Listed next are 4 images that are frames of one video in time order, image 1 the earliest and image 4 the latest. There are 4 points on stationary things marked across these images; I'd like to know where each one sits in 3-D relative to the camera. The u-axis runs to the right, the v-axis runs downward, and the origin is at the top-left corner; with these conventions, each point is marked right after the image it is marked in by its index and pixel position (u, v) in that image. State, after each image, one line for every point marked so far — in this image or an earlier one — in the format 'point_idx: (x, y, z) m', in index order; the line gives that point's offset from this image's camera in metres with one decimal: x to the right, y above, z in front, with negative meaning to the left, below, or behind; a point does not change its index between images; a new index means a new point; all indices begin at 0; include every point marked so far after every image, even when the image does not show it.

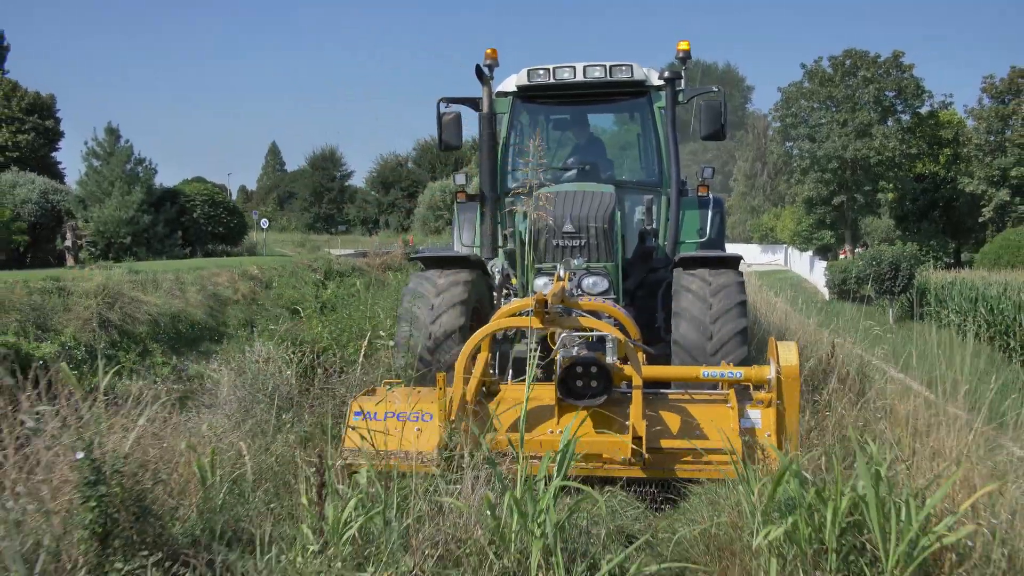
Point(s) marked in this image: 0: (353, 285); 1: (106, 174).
0: (-2.9, 0.0, +14.4) m
1: (-8.7, +2.4, +17.5) m
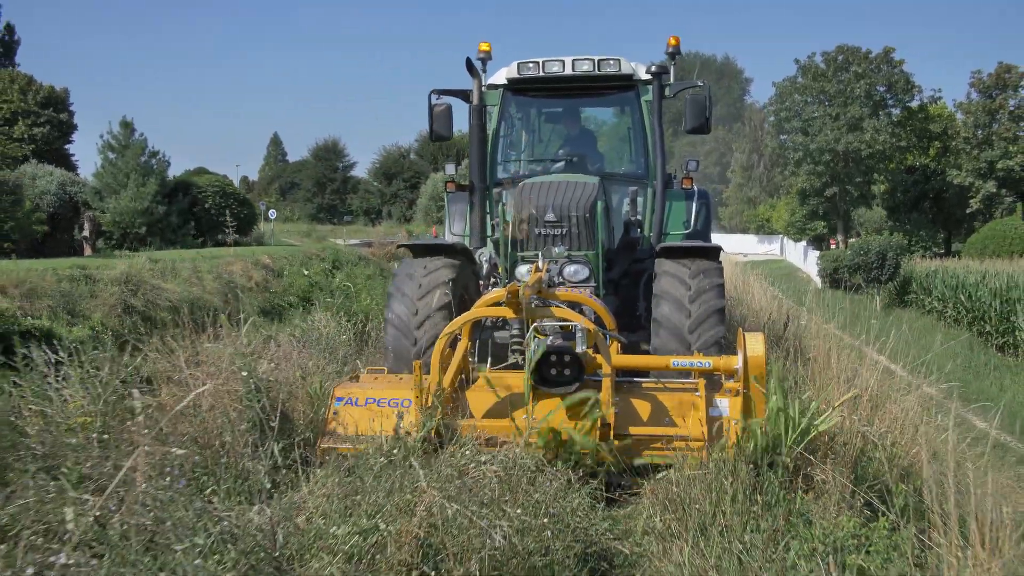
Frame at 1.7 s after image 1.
0: (-2.8, +0.2, +15.0) m
1: (-8.6, +2.7, +18.0) m
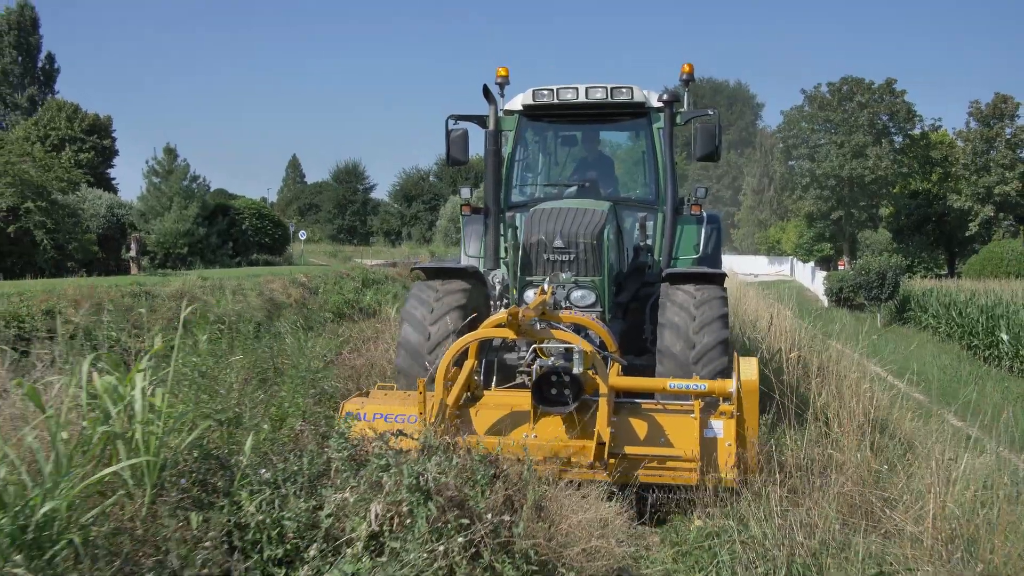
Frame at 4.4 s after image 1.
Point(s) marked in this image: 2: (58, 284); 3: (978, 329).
0: (-2.4, -0.1, +16.0) m
1: (-8.1, +2.3, +19.1) m
2: (-6.1, +0.1, +11.0) m
3: (+6.0, -0.5, +10.5) m
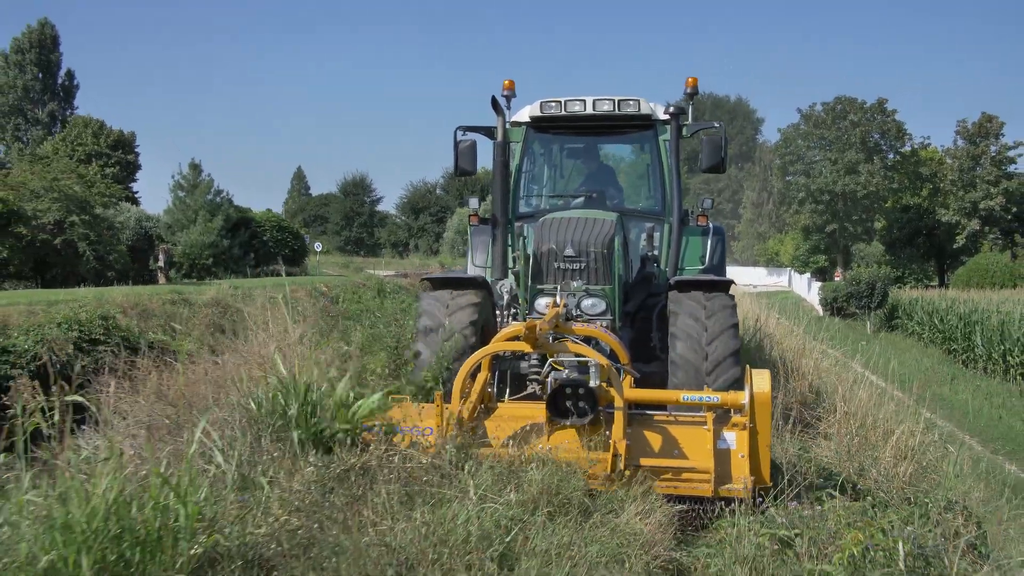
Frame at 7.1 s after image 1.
0: (-2.2, -0.3, +16.8) m
1: (-7.9, +2.1, +20.1) m
2: (-5.9, -0.1, +11.9) m
3: (+6.2, -0.6, +11.3) m
